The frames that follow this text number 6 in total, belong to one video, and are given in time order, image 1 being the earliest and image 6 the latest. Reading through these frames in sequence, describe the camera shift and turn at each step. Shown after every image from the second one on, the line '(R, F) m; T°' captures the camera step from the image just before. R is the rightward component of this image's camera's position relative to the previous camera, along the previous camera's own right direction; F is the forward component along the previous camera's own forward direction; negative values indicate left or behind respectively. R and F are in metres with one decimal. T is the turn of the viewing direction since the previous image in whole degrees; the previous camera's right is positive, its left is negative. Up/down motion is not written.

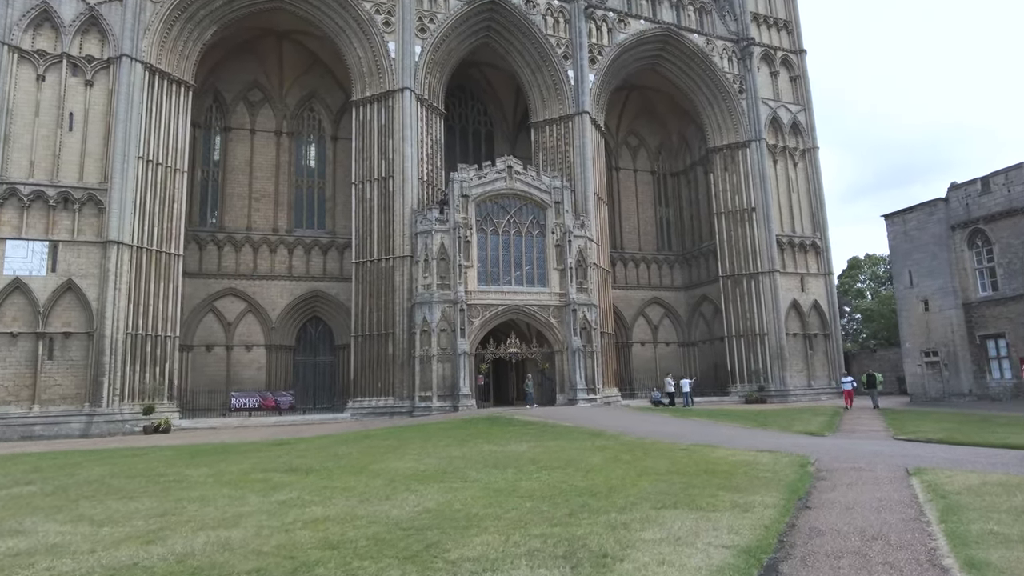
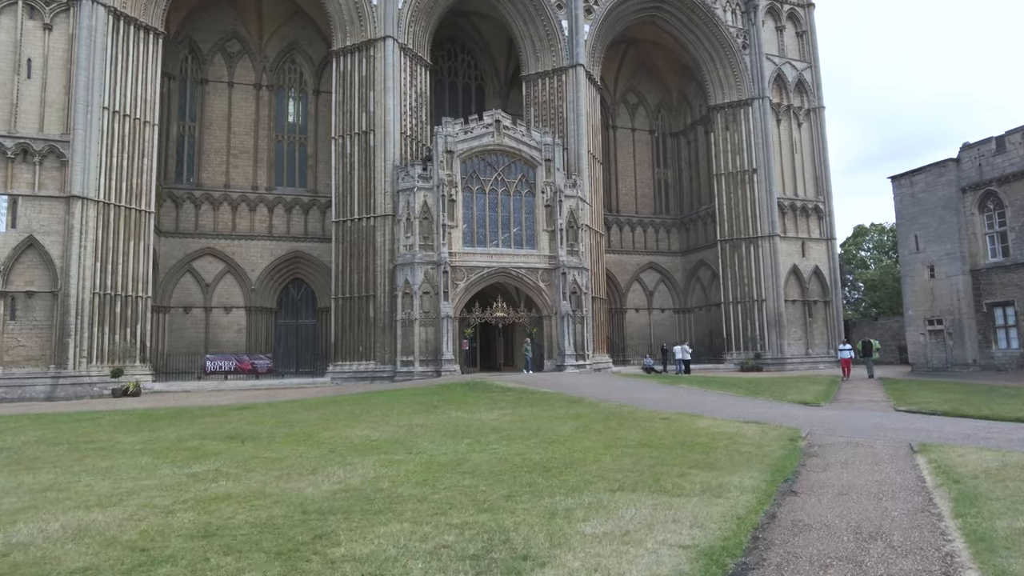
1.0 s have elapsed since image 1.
(+0.7, +1.4) m; 0°
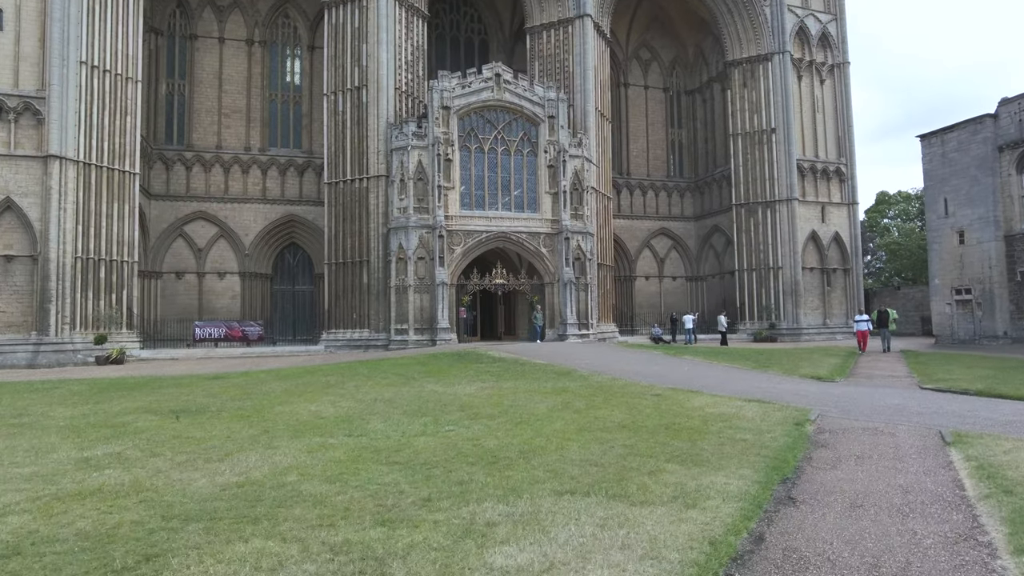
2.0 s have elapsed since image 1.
(+0.7, +1.5) m; -1°
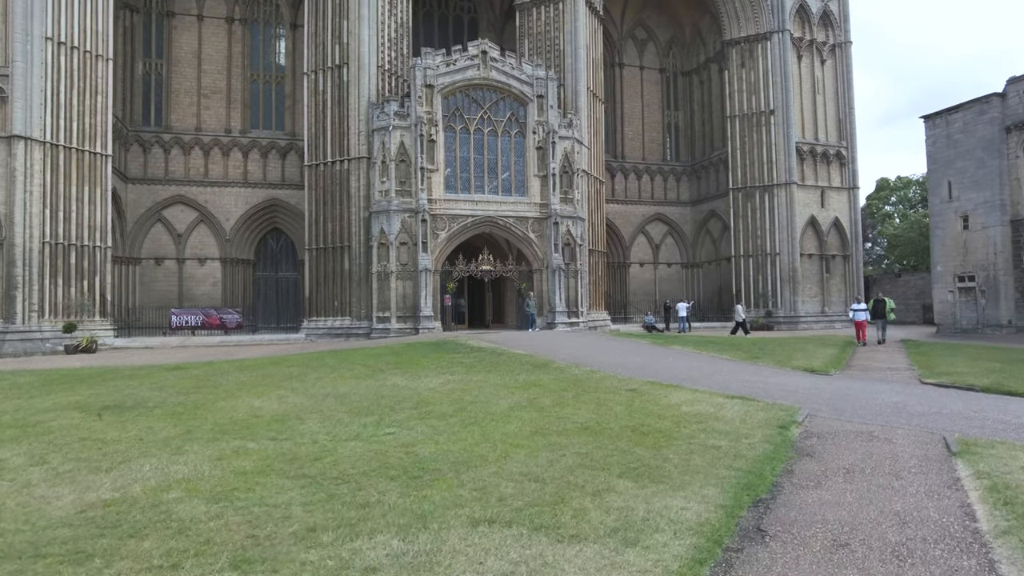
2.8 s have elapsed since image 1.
(+0.6, +1.0) m; 0°
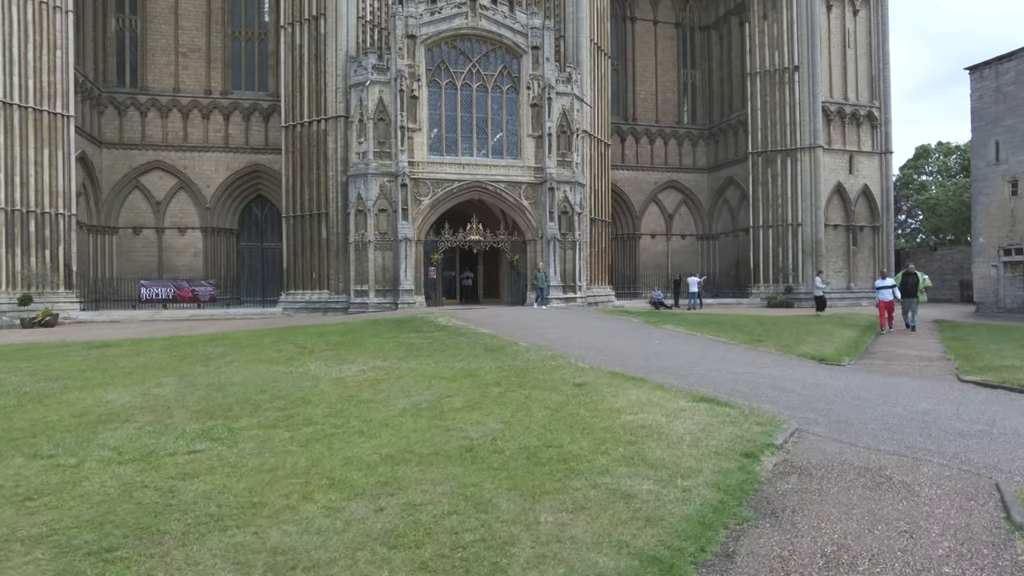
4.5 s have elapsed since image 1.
(+1.3, +2.4) m; -2°
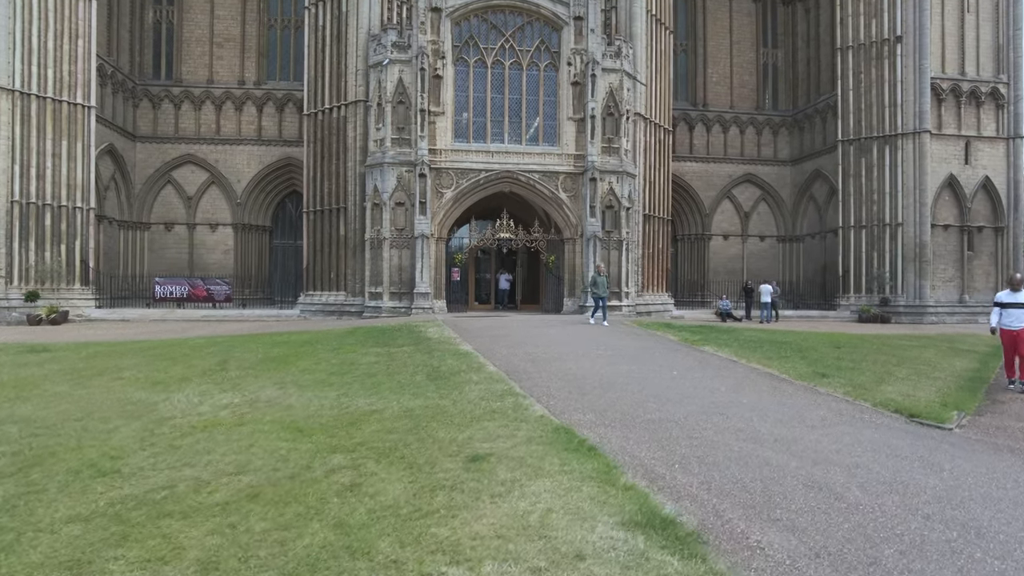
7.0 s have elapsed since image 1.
(+1.6, +3.4) m; -7°
